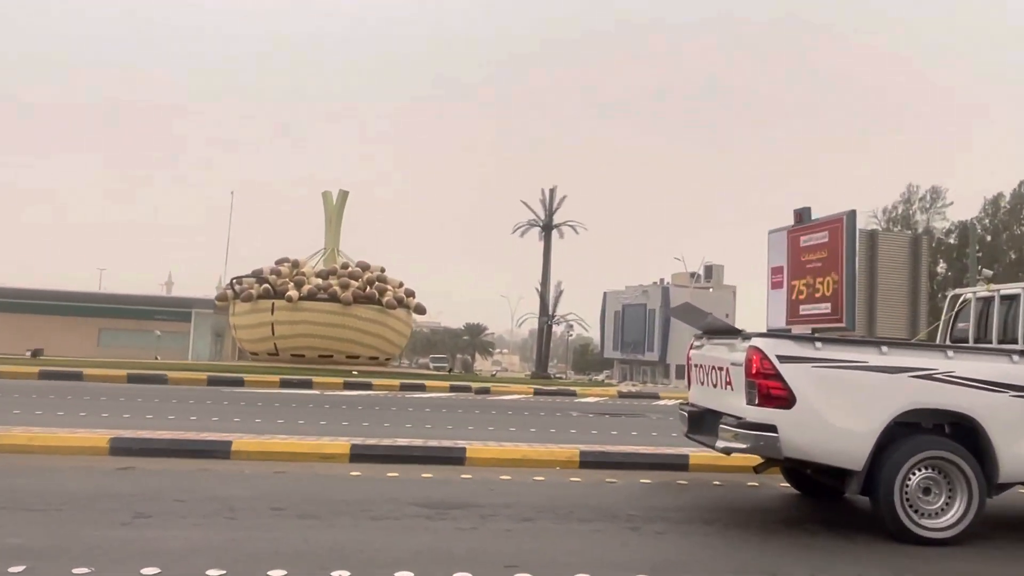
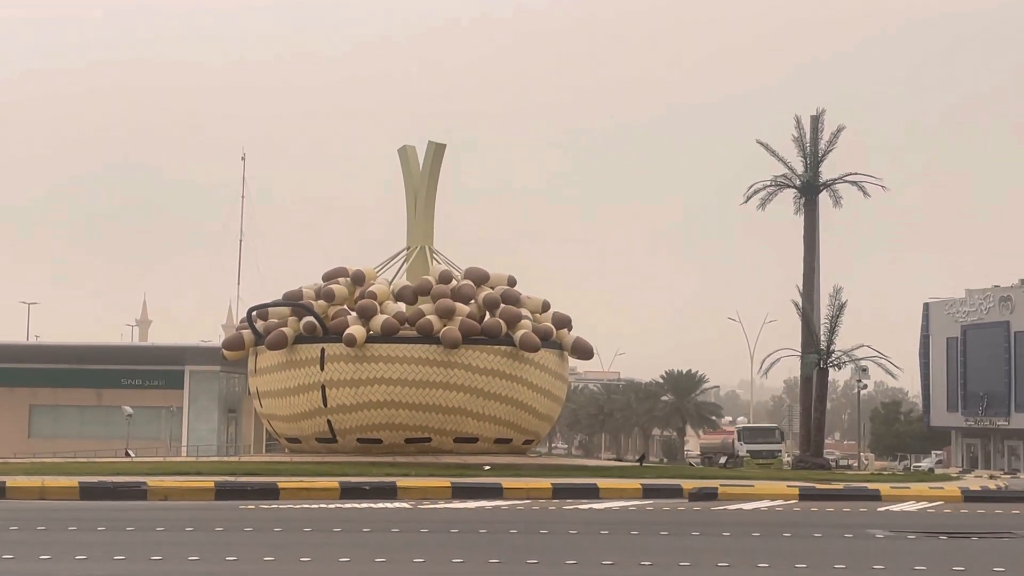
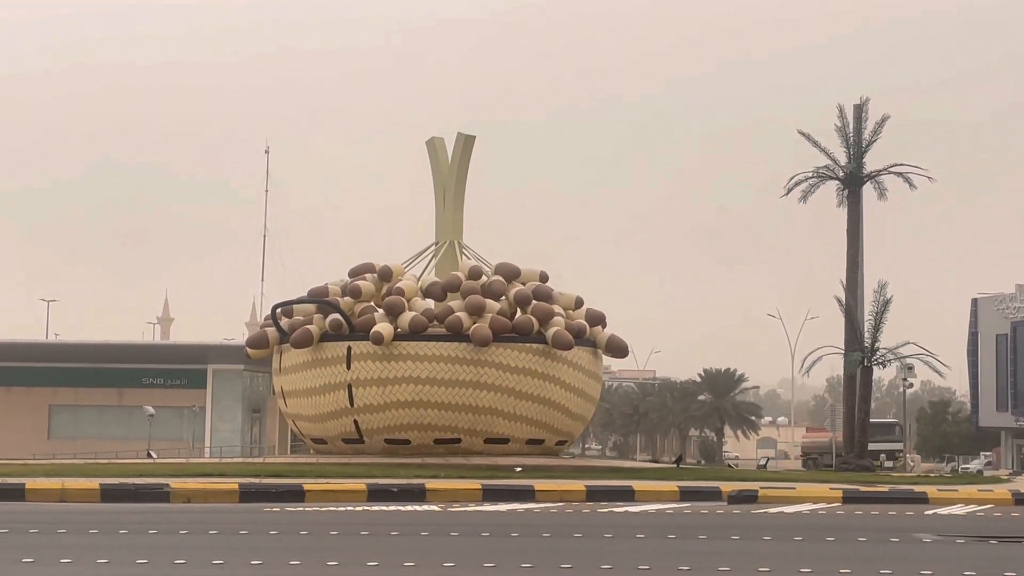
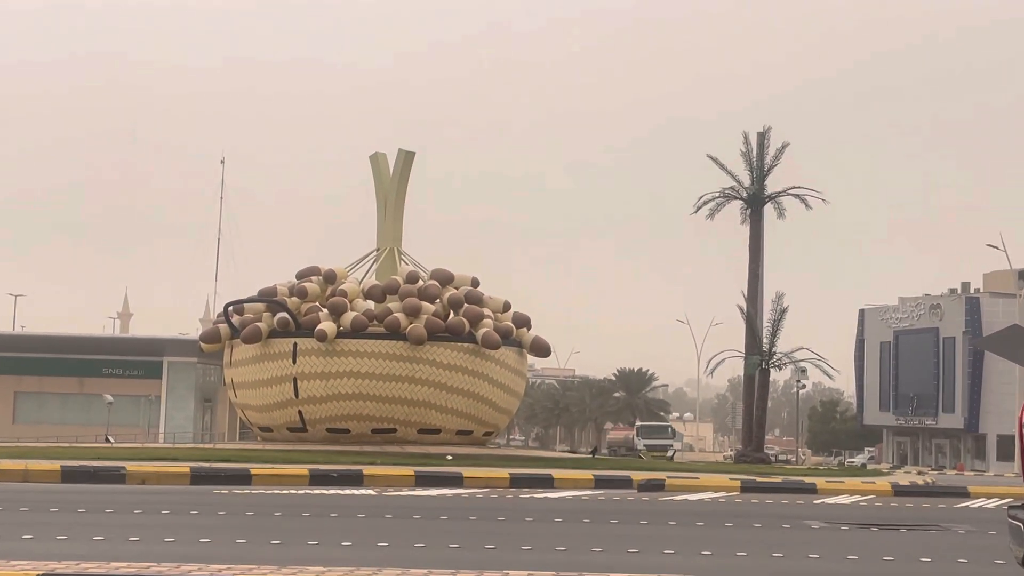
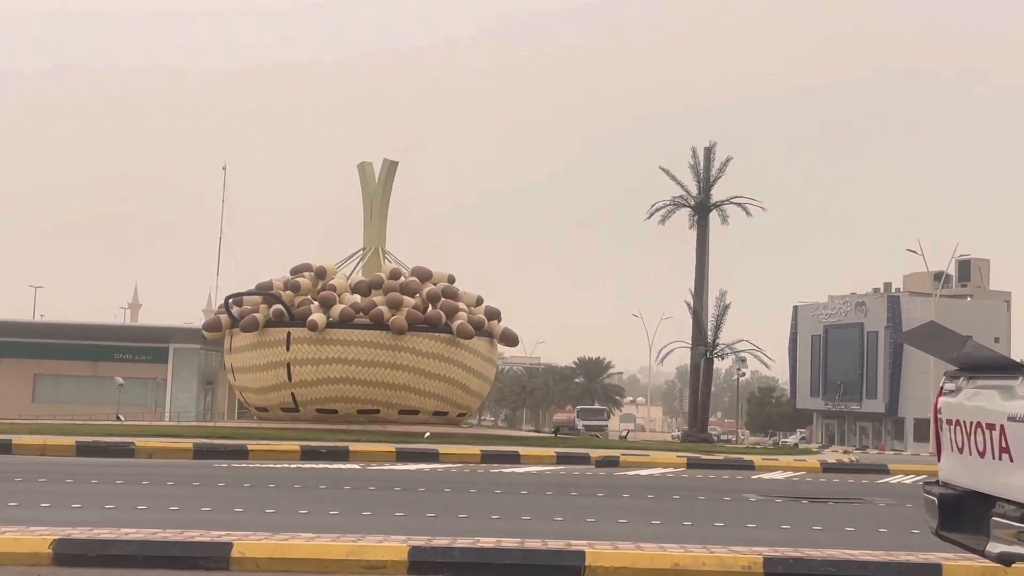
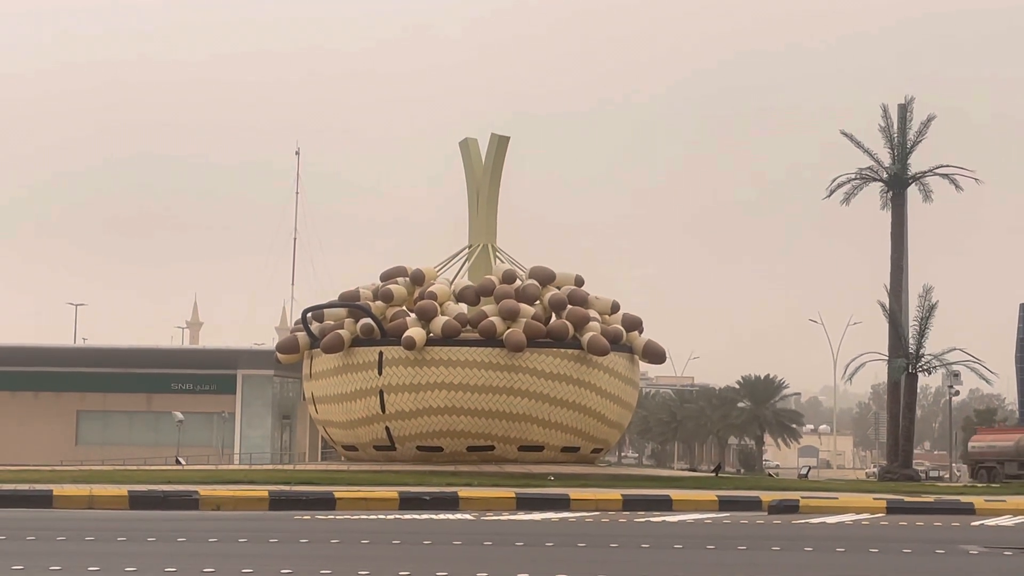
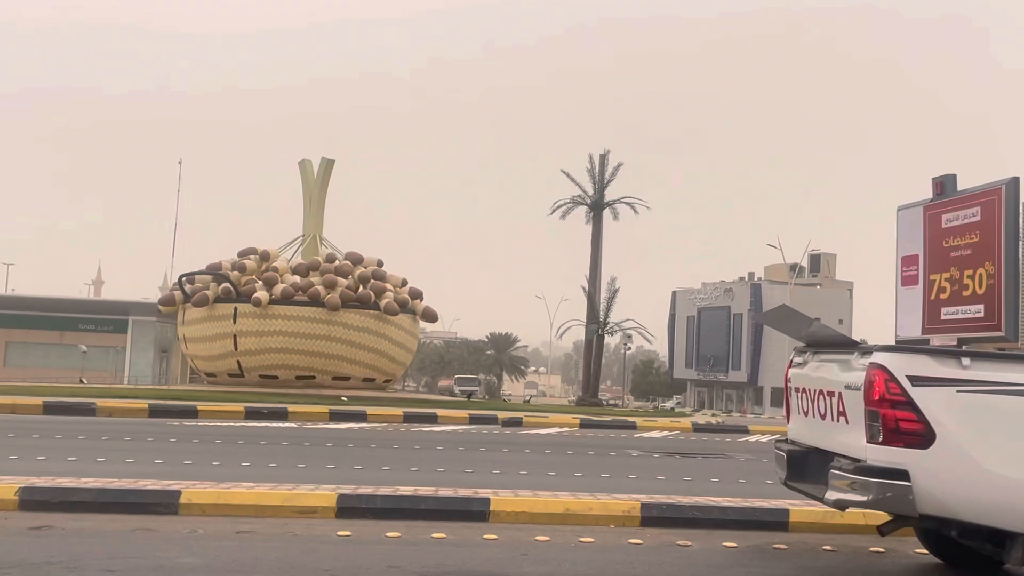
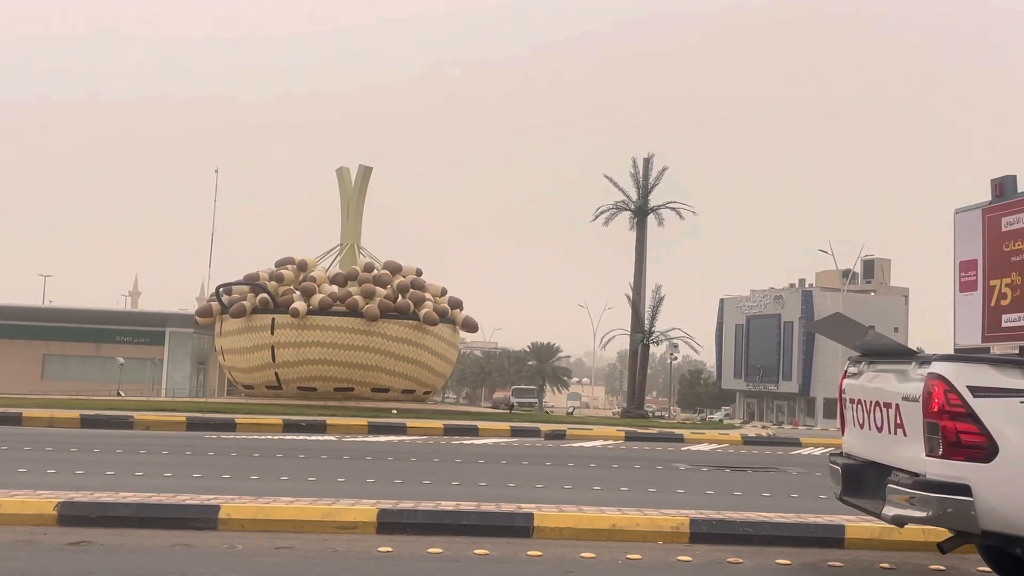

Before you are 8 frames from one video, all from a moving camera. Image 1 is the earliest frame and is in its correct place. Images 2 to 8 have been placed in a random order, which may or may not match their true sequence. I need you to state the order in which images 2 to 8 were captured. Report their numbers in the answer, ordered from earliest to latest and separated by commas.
7, 8, 5, 4, 2, 3, 6
